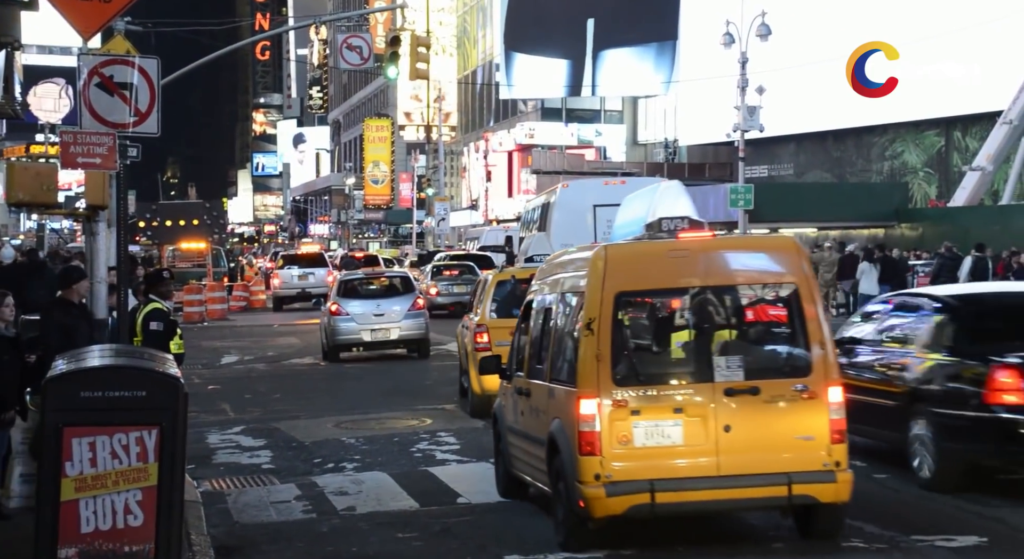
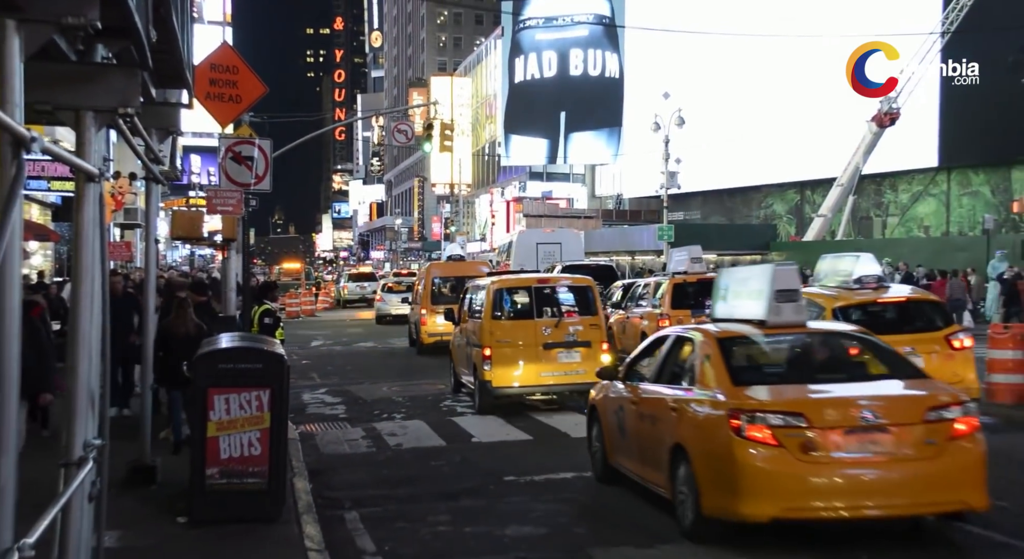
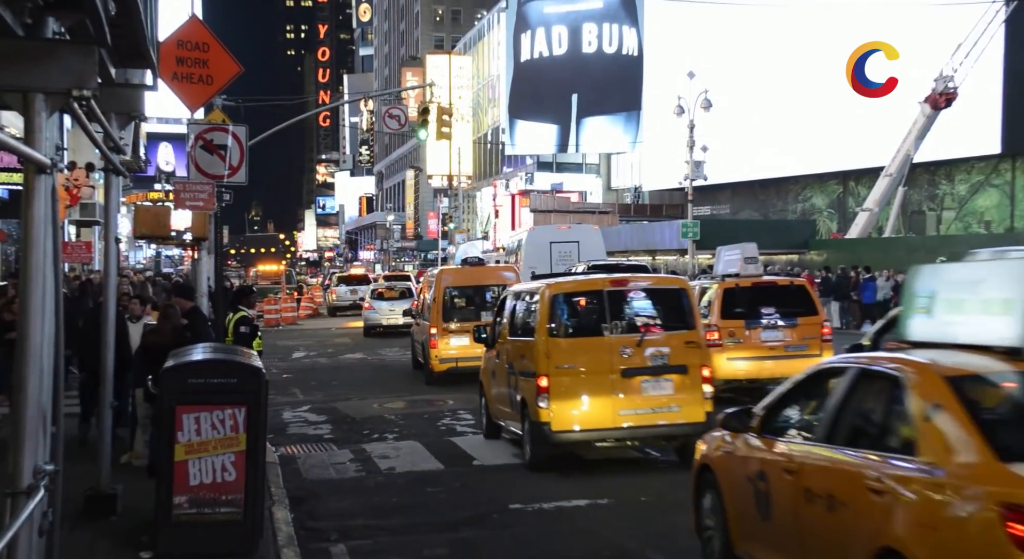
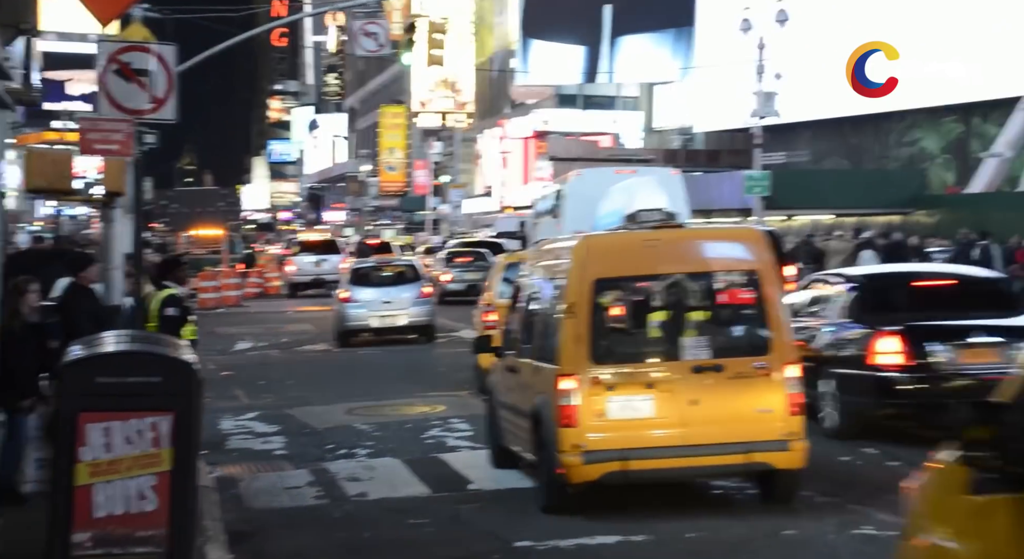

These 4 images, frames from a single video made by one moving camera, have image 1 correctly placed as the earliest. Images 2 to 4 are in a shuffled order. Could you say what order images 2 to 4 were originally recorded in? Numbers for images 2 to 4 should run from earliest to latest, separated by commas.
4, 3, 2
